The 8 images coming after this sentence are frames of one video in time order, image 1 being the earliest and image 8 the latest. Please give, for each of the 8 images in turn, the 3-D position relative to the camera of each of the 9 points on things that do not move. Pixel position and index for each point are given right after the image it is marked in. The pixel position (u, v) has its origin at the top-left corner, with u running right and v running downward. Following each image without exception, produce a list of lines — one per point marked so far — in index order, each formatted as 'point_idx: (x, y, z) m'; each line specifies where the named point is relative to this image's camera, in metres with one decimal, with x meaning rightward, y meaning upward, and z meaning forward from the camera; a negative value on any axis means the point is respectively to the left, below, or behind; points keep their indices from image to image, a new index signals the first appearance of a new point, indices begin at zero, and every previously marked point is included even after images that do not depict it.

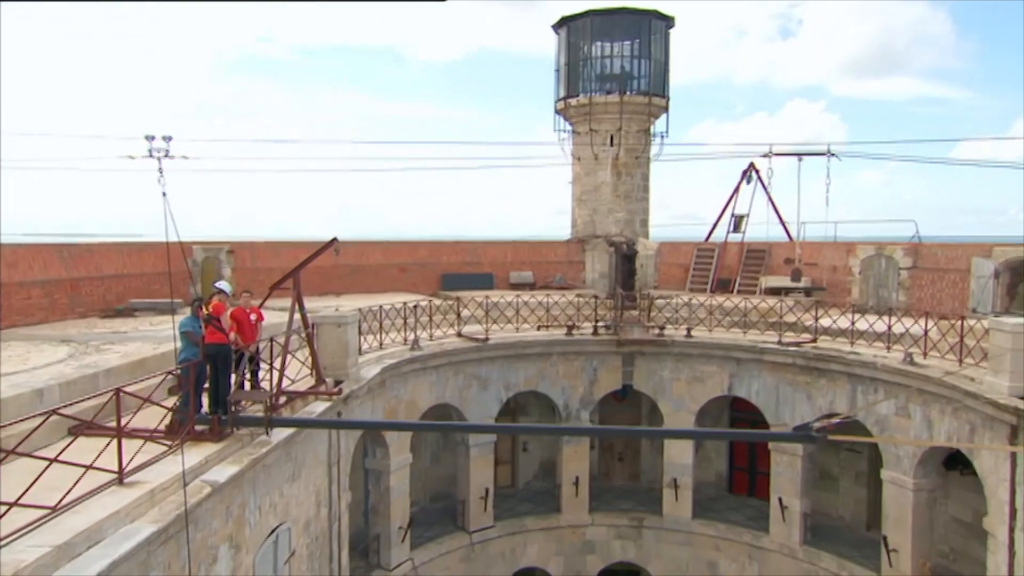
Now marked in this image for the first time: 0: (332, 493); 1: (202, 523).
0: (-3.6, -4.1, +16.9) m
1: (-4.5, -3.4, +12.4) m
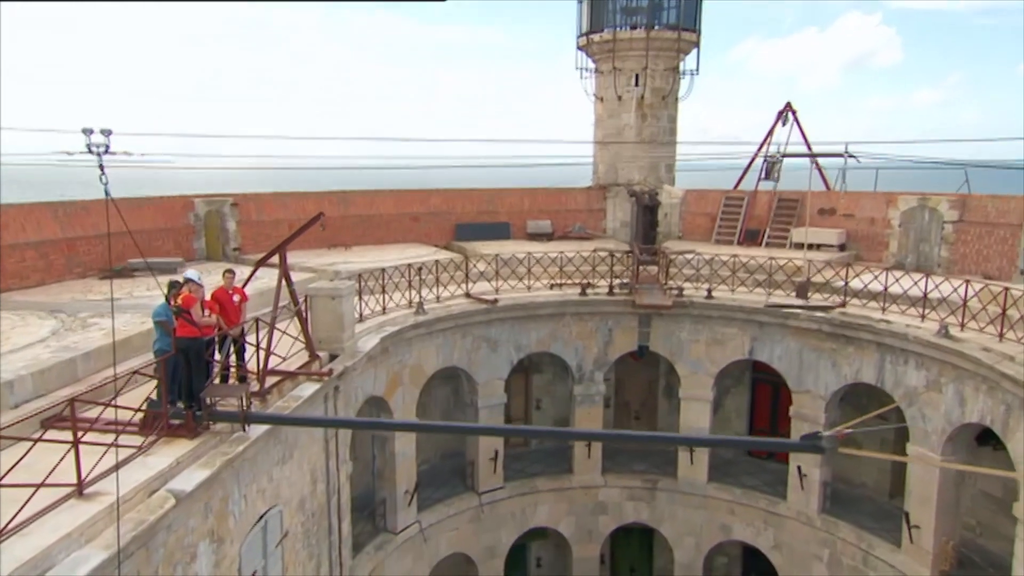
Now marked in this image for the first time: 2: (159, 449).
0: (-3.6, -3.5, +16.6) m
1: (-4.7, -3.3, +12.1) m
2: (-5.2, -2.3, +12.4) m
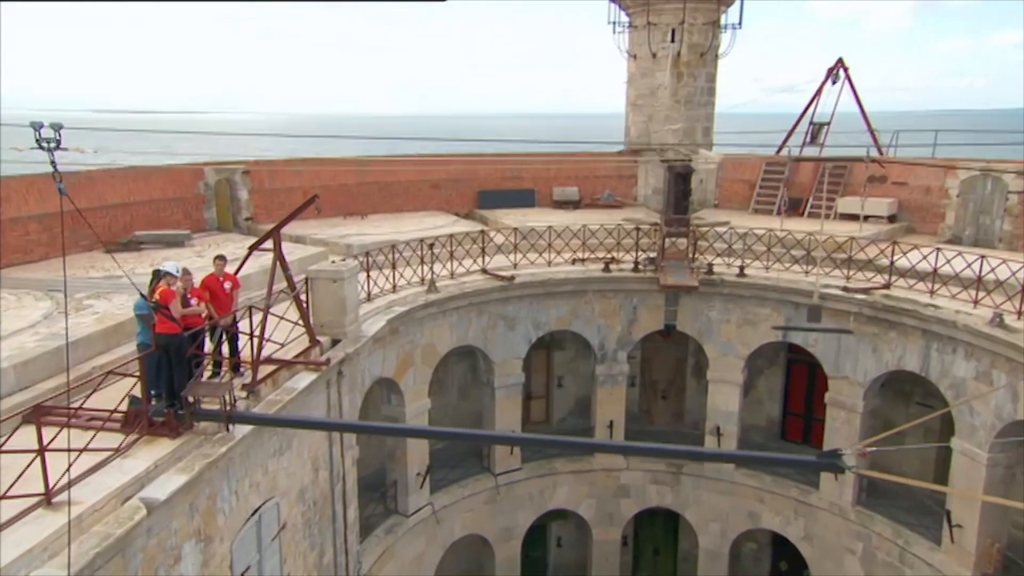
0: (-3.4, -3.1, +16.0) m
1: (-4.8, -3.3, +11.7) m
2: (-5.2, -2.3, +11.9) m
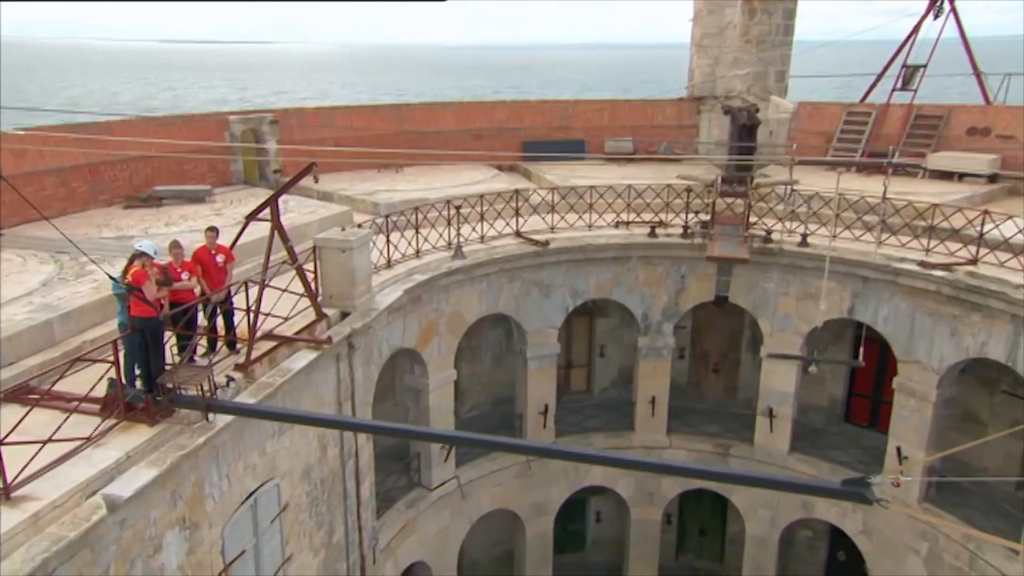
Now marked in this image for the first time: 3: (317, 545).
0: (-3.0, -2.6, +15.3) m
1: (-4.9, -3.0, +11.1) m
2: (-5.3, -2.0, +11.3) m
3: (-3.4, -4.5, +14.7) m
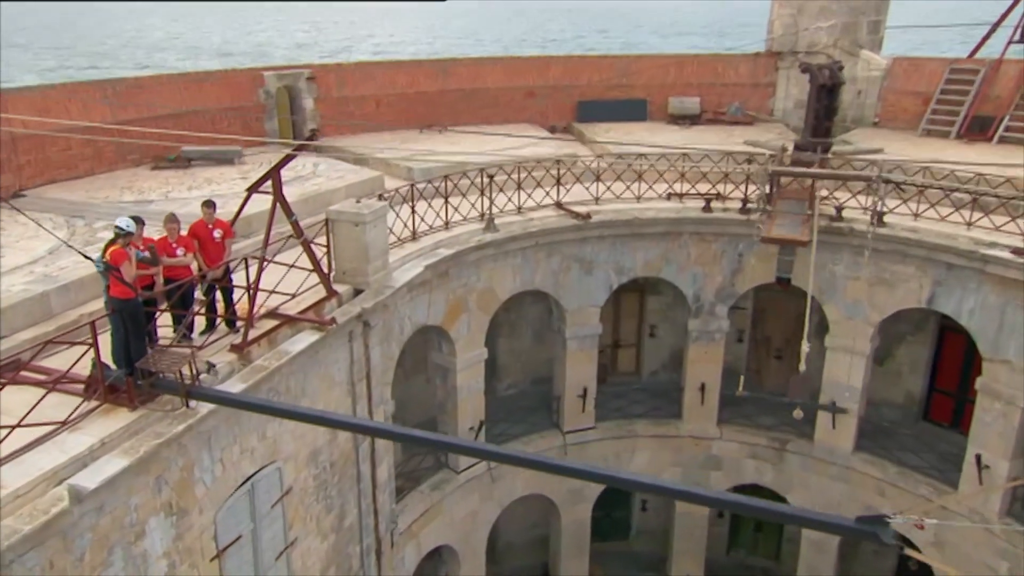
0: (-2.7, -2.1, +14.5) m
1: (-5.1, -2.7, +10.7) m
2: (-5.4, -1.7, +10.8) m
3: (-3.1, -4.0, +14.2) m
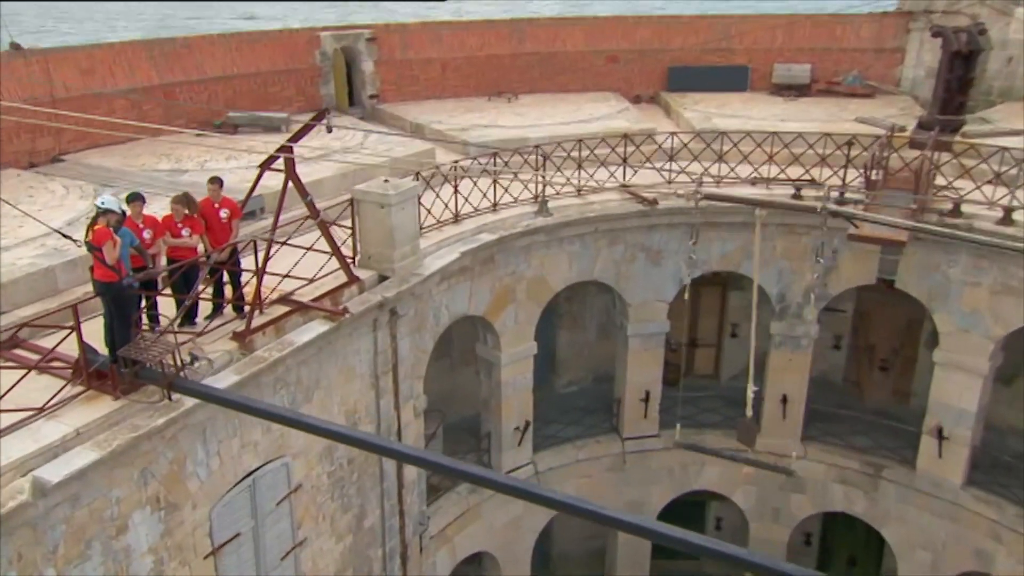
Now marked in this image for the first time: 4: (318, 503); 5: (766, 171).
0: (-2.1, -1.9, +13.5) m
1: (-5.1, -2.5, +10.1) m
2: (-5.3, -1.5, +10.3) m
3: (-2.7, -3.8, +13.3) m
4: (-2.9, -3.3, +12.9) m
5: (+4.3, +2.0, +14.6) m
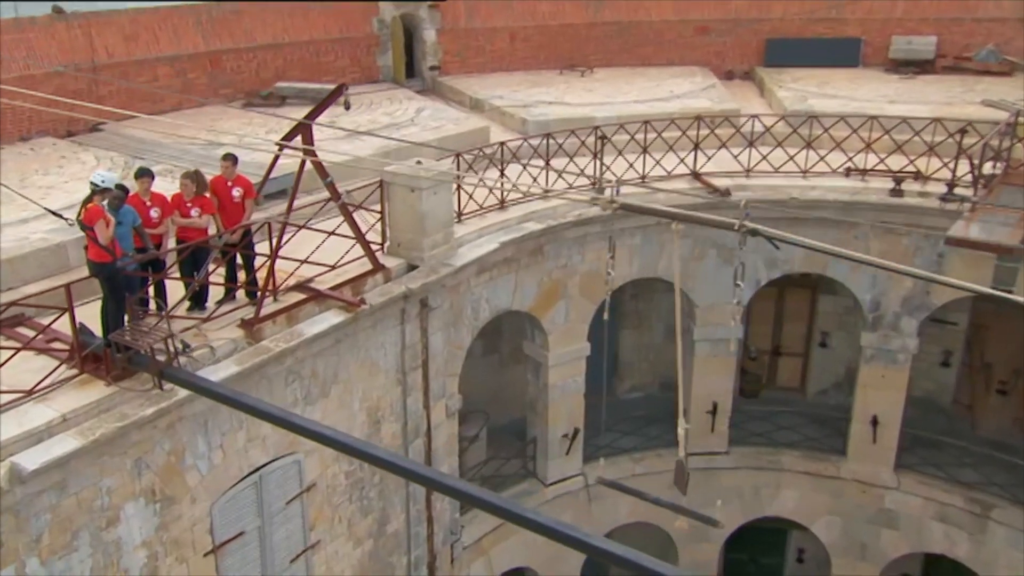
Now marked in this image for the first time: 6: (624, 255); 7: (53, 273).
0: (-1.5, -1.7, +12.5) m
1: (-5.1, -2.3, +9.6) m
2: (-5.2, -1.2, +9.8) m
3: (-2.2, -3.6, +12.4) m
4: (-2.5, -3.1, +12.1) m
5: (+5.1, +1.9, +12.5) m
6: (+1.7, +0.5, +13.2) m
7: (-6.0, +0.2, +11.1) m
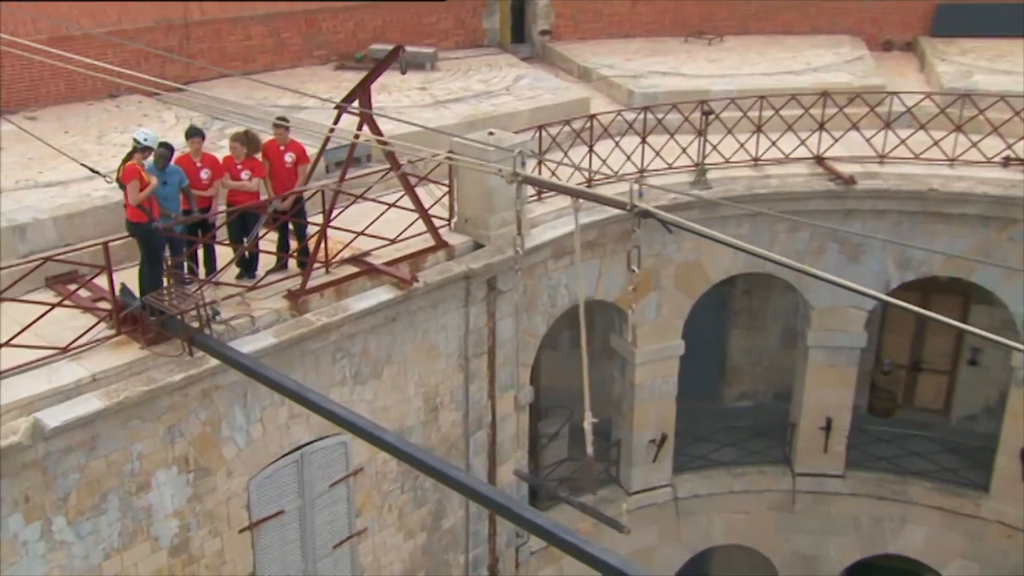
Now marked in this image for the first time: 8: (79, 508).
0: (-0.5, -1.4, +11.6) m
1: (-4.6, -1.8, +9.4) m
2: (-4.6, -0.7, +9.6) m
3: (-1.4, -3.2, +11.7) m
4: (-1.7, -2.7, +11.4) m
5: (+6.2, +1.7, +10.2) m
6: (+2.9, +0.5, +11.6) m
7: (-5.1, +0.8, +11.0) m
8: (-4.8, -2.4, +9.4) m
